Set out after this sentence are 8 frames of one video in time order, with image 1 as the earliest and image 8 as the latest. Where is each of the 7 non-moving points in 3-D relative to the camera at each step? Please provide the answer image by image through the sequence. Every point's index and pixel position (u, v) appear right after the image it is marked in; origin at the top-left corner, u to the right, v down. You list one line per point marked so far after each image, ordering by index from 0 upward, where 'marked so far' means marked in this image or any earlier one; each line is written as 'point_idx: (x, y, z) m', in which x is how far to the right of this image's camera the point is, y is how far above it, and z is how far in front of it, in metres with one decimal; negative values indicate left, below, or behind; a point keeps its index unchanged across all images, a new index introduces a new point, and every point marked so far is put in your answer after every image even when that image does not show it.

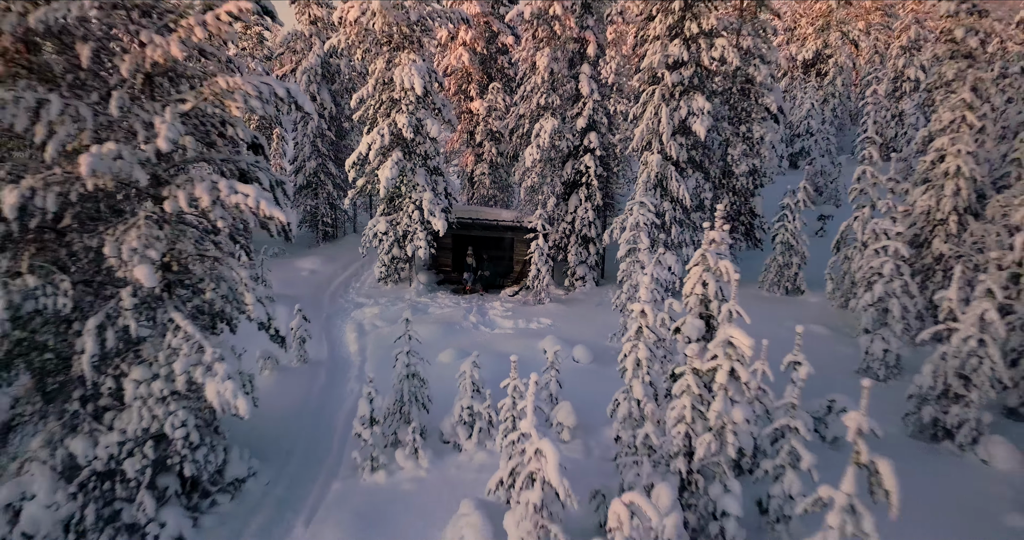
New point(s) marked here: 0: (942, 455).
0: (+5.8, -2.4, +8.4) m
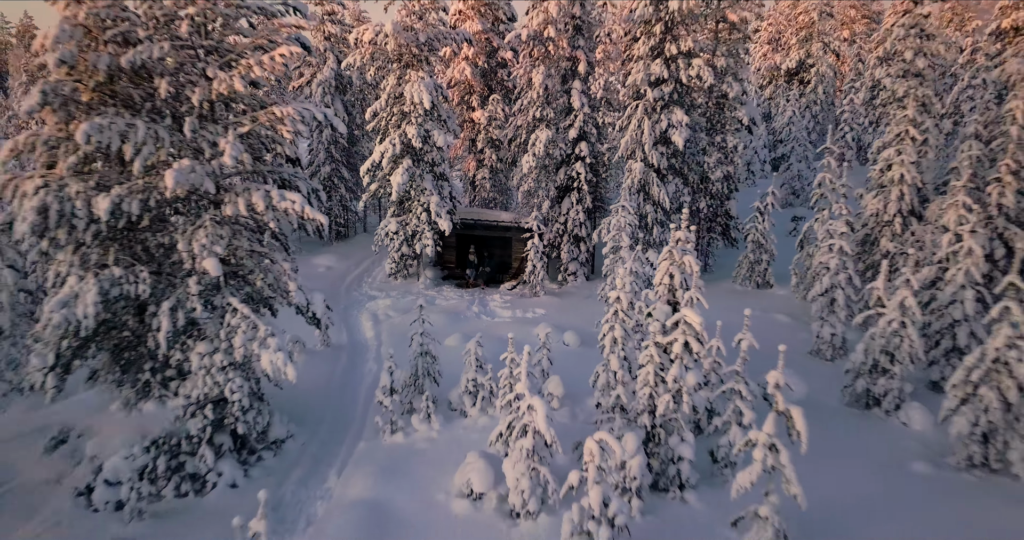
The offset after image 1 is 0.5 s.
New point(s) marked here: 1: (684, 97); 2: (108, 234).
0: (+5.7, -2.3, +10.0) m
1: (+4.3, +4.3, +15.7) m
2: (-5.3, +0.5, +8.8) m
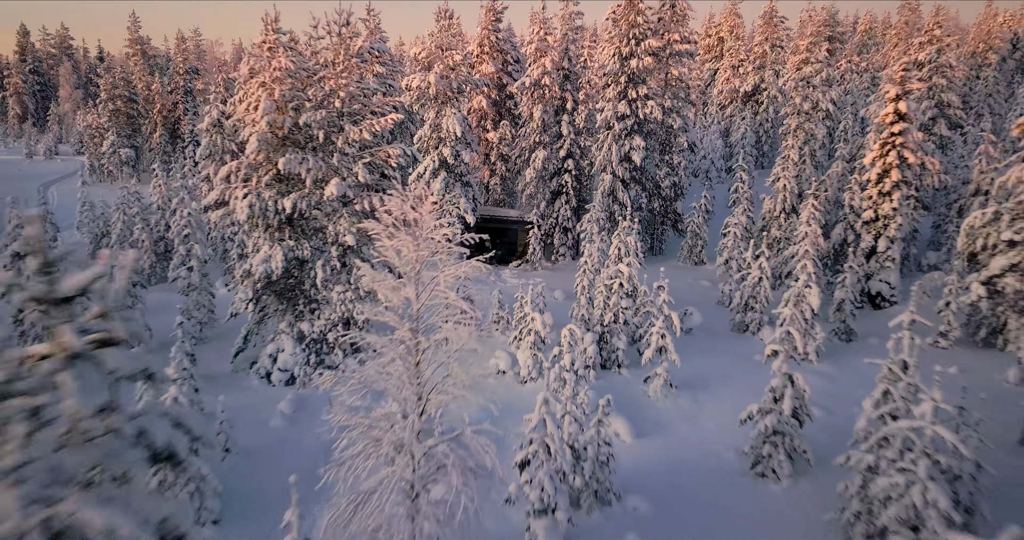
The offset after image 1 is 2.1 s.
0: (+5.9, -1.7, +16.1) m
1: (+4.5, +4.9, +21.8) m
2: (-5.0, +1.1, +14.9) m
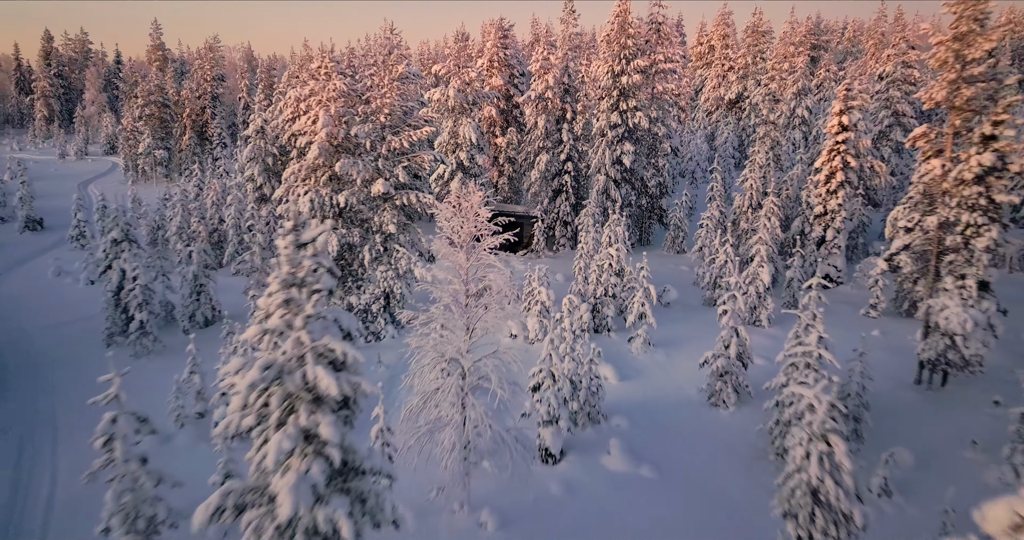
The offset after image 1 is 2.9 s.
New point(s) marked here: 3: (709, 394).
0: (+6.2, -1.3, +19.6) m
1: (+4.8, +5.4, +25.3) m
2: (-4.7, +1.6, +18.3) m
3: (+4.6, -2.8, +14.4) m
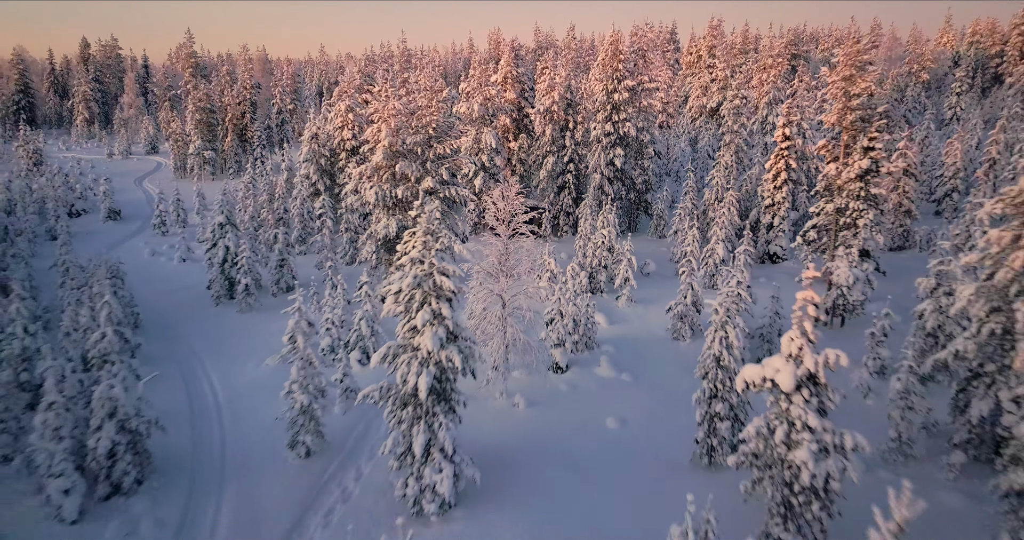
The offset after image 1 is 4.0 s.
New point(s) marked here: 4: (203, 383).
0: (+6.8, -0.4, +25.2) m
1: (+5.4, +6.3, +30.9) m
2: (-4.1, +2.5, +23.9) m
3: (+5.2, -1.9, +20.1) m
4: (-9.2, -3.4, +18.8) m
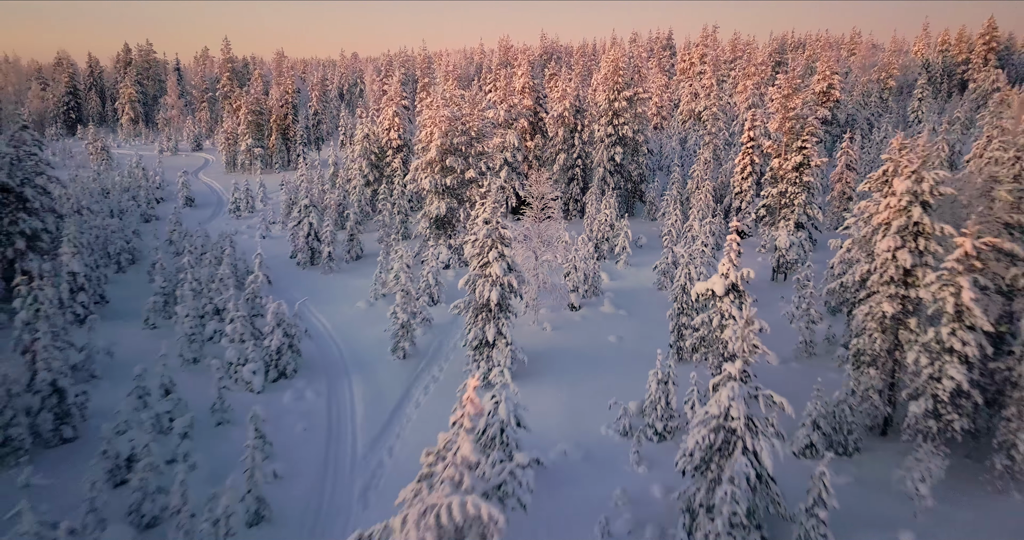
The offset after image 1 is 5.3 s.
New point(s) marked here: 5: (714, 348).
0: (+8.0, +1.0, +32.1) m
1: (+6.5, +7.7, +37.7) m
2: (-3.0, +3.9, +30.7) m
3: (+6.3, -0.6, +26.9) m
4: (-8.1, -2.0, +25.6) m
5: (+5.7, -2.2, +17.7) m
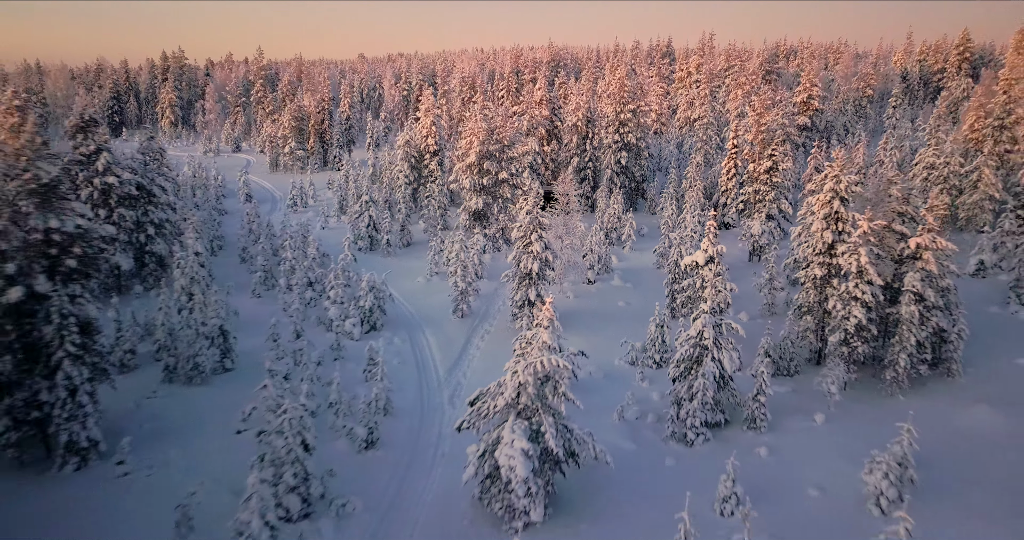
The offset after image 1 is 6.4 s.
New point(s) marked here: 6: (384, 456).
0: (+9.5, +1.9, +38.7) m
1: (+8.0, +8.7, +44.3) m
2: (-1.5, +4.9, +37.4) m
3: (+7.8, +0.3, +33.6) m
4: (-6.6, -1.1, +32.3) m
5: (+7.2, -1.3, +24.4) m
6: (-3.9, -5.6, +18.9) m
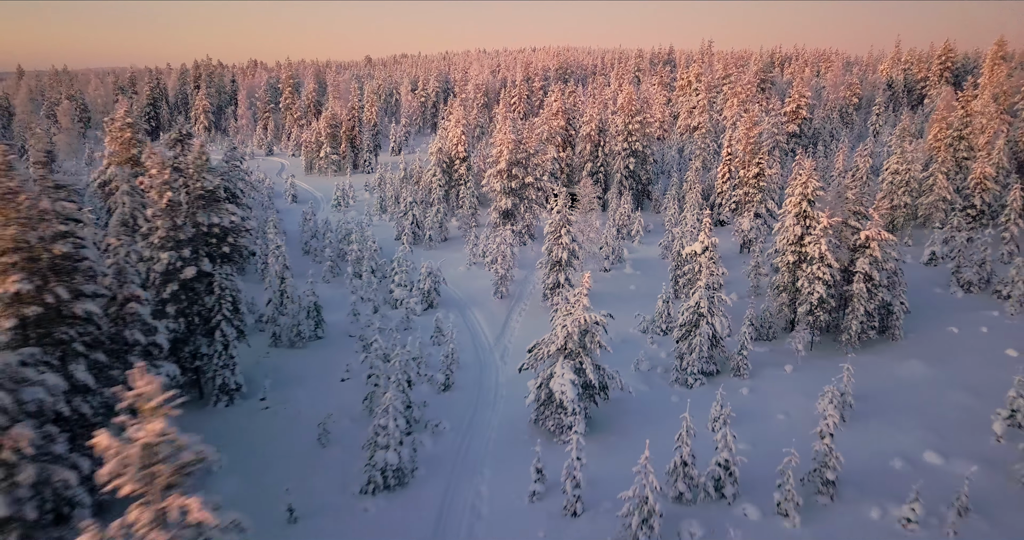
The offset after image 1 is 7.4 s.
0: (+11.2, +2.5, +44.7) m
1: (+9.8, +9.3, +50.3) m
2: (+0.2, +5.5, +43.4) m
3: (+9.5, +0.9, +39.6) m
4: (-4.9, -0.4, +38.3) m
5: (+8.9, -0.7, +30.4) m
6: (-2.2, -5.0, +24.9) m
